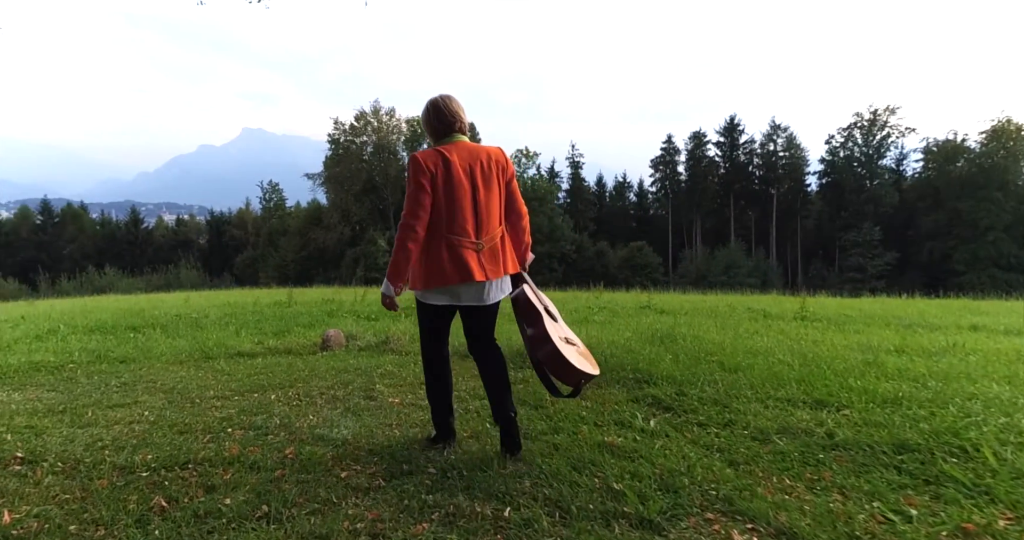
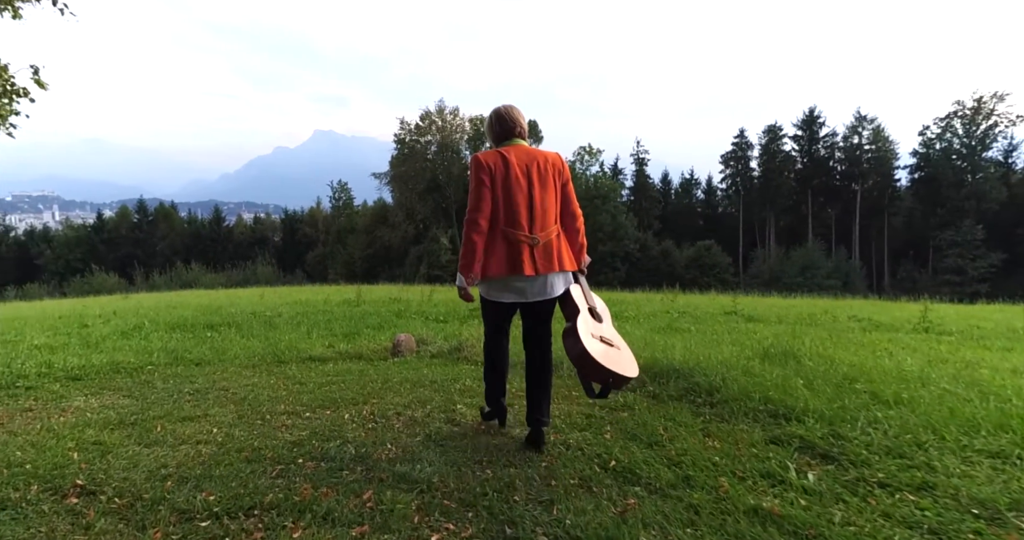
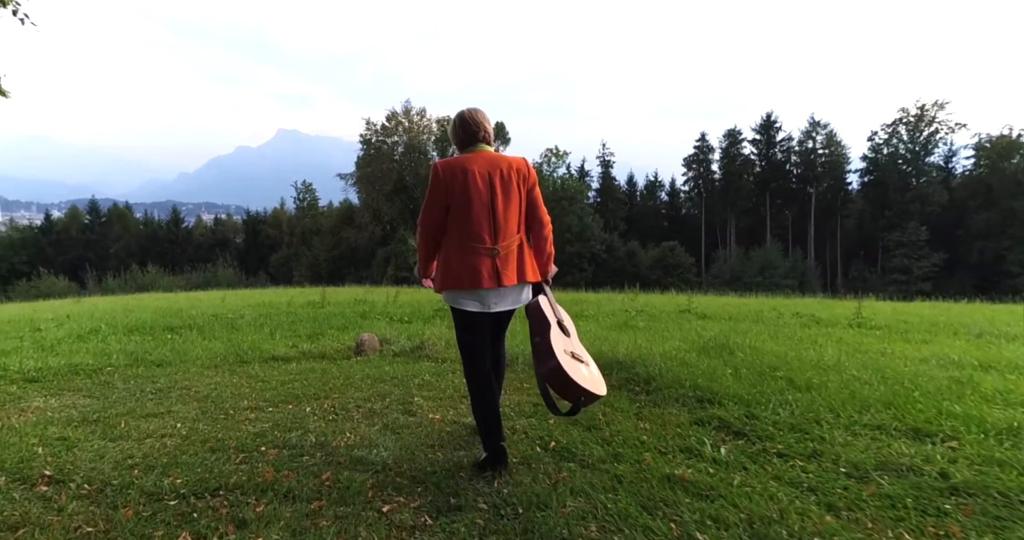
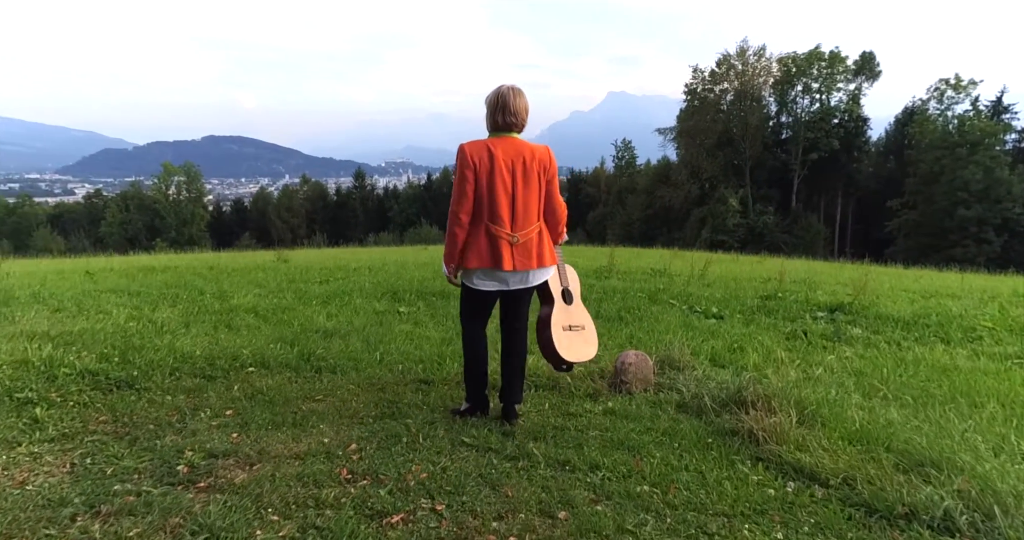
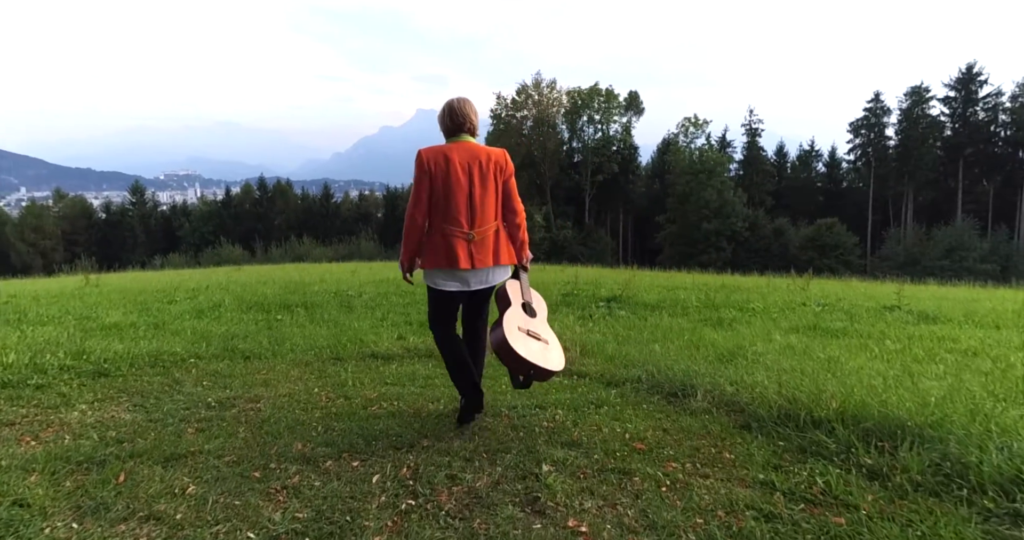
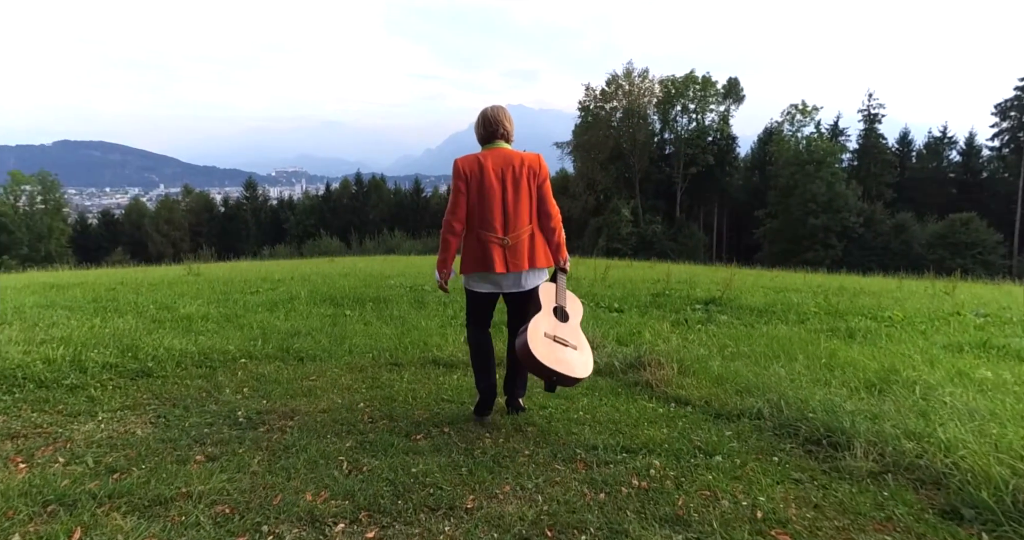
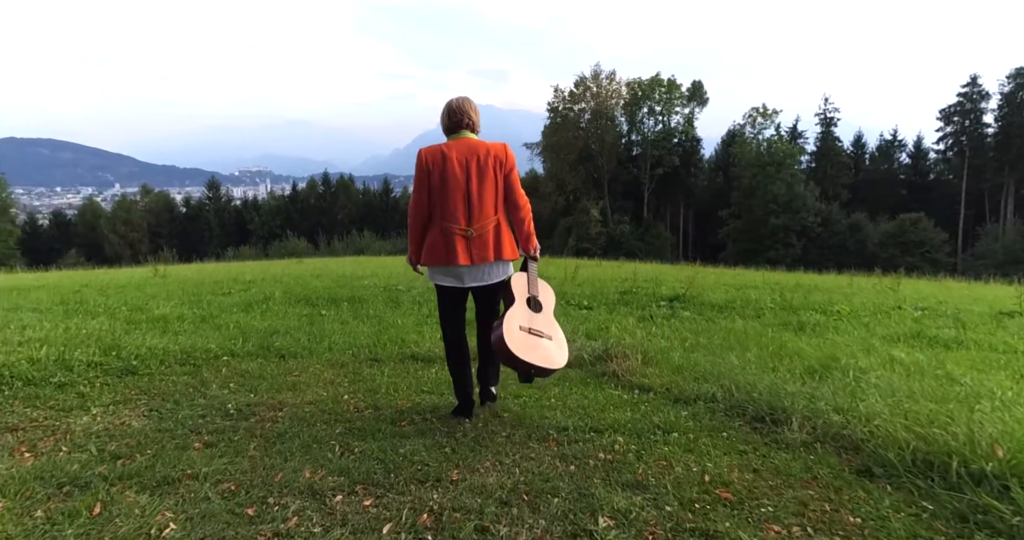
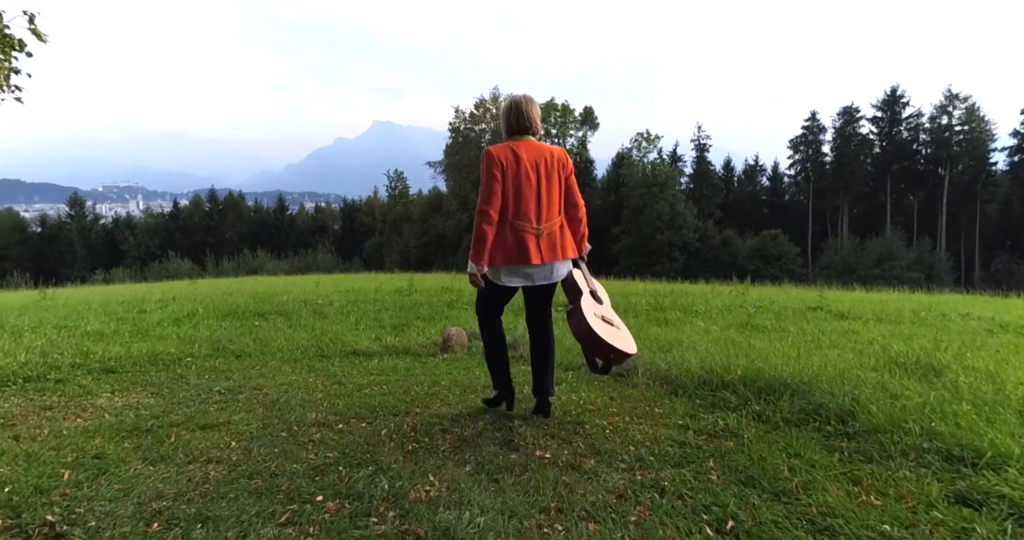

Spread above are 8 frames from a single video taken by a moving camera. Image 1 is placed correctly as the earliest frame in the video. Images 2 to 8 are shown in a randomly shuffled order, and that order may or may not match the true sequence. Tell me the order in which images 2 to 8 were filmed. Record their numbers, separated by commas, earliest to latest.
3, 2, 8, 5, 7, 6, 4
